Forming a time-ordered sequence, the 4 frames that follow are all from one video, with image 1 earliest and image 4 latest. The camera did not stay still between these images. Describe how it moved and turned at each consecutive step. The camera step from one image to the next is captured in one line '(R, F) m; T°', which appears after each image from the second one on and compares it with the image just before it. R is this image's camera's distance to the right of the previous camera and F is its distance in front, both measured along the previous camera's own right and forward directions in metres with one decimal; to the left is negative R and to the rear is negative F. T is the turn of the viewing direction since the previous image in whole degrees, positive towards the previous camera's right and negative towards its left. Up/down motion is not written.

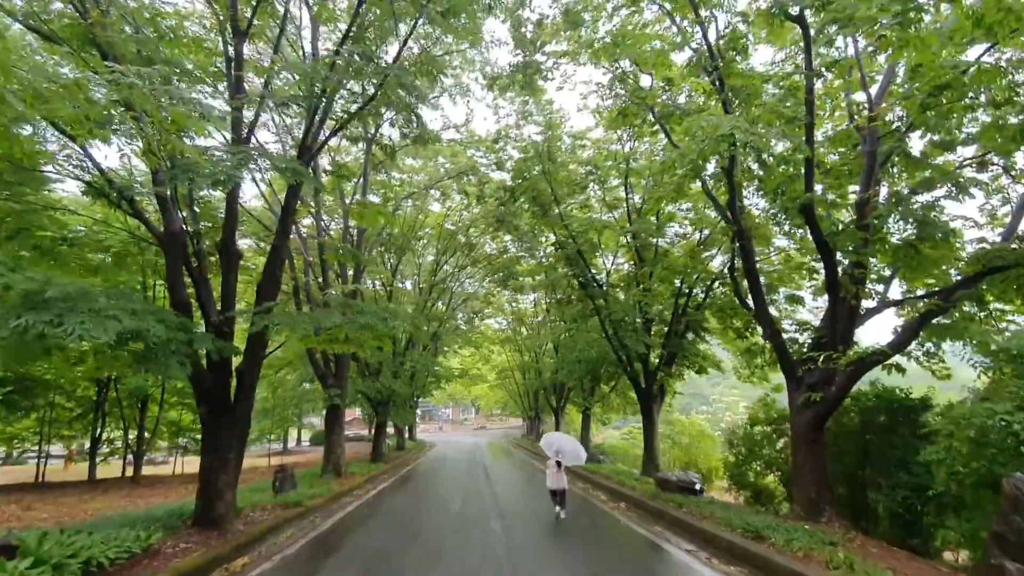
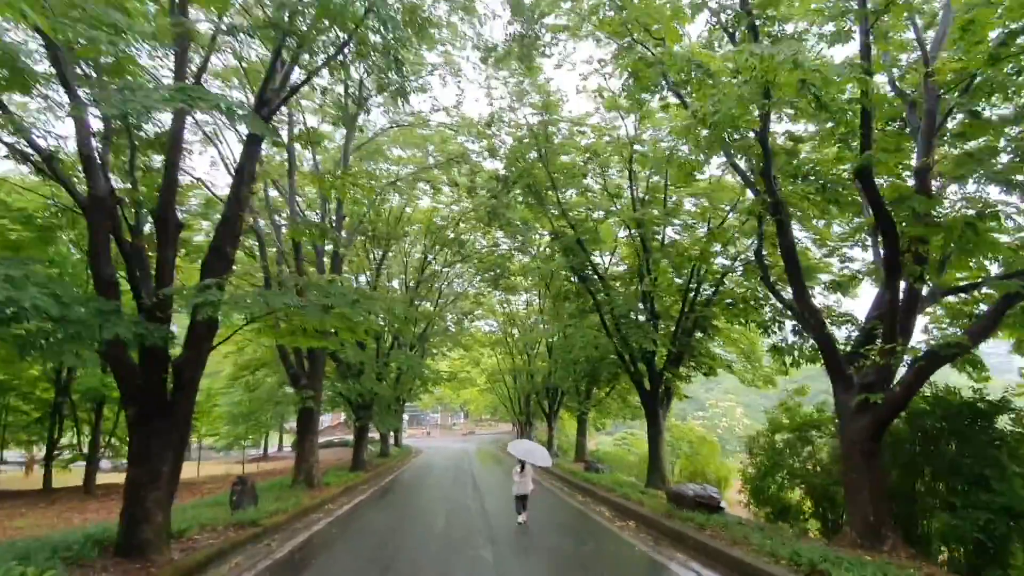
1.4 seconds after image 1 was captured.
(-0.1, +1.4) m; +1°
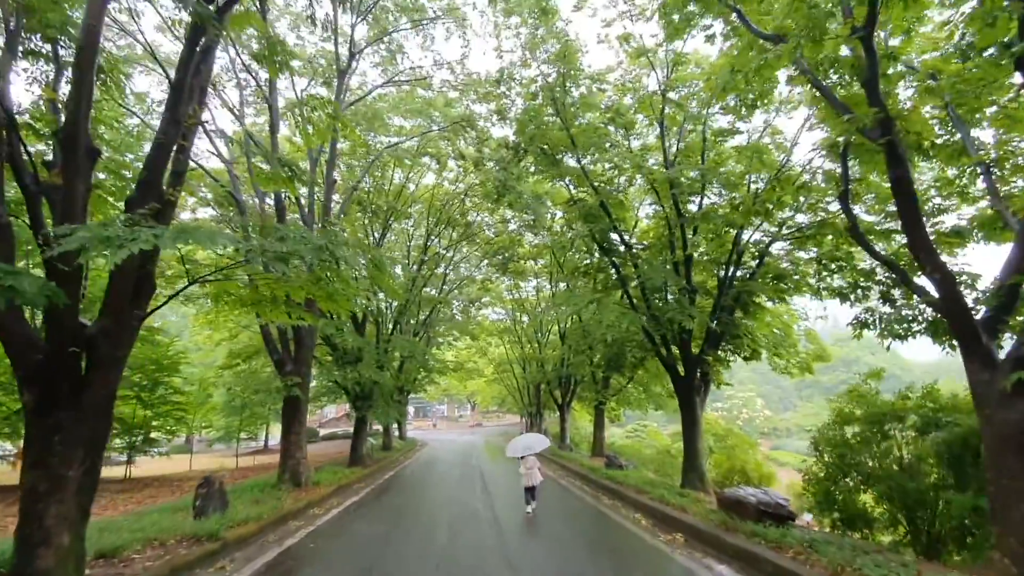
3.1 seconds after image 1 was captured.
(-0.2, +1.8) m; -1°
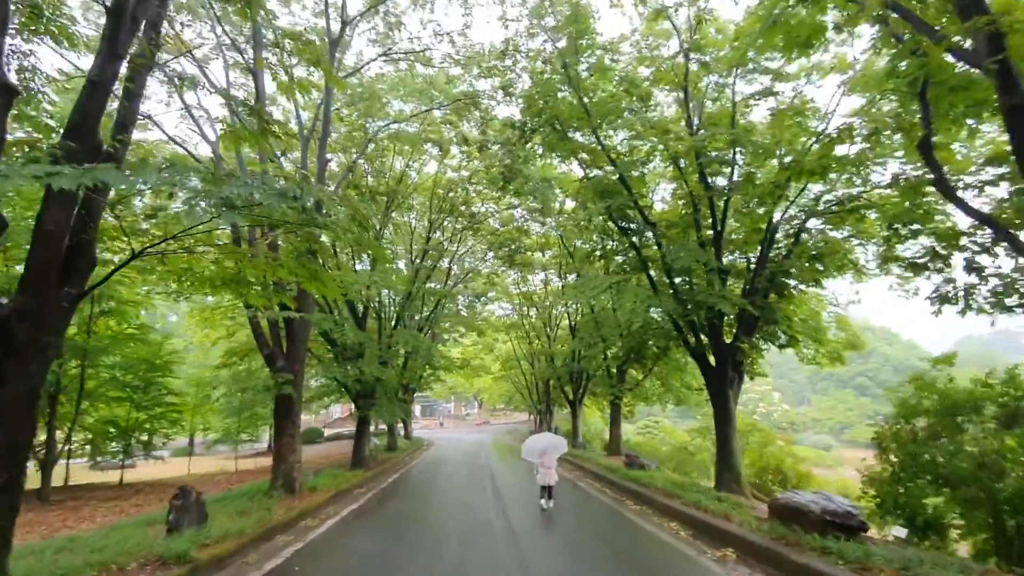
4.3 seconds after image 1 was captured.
(-0.1, +1.2) m; -1°
